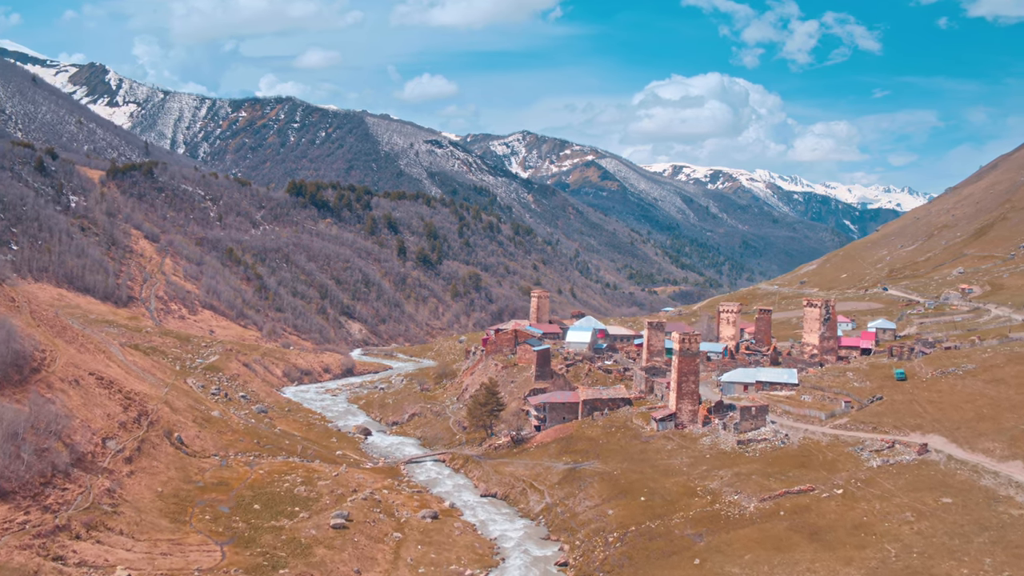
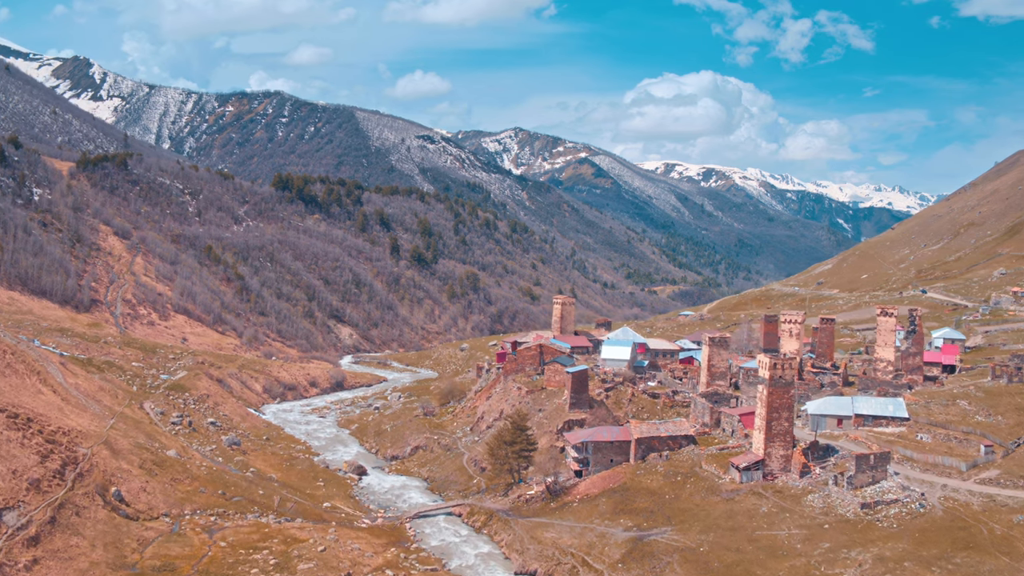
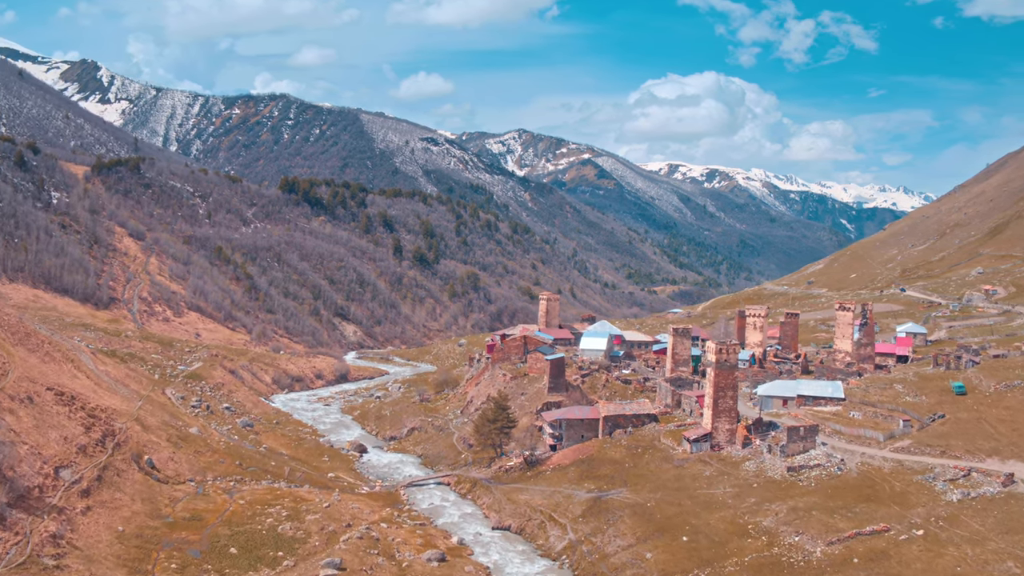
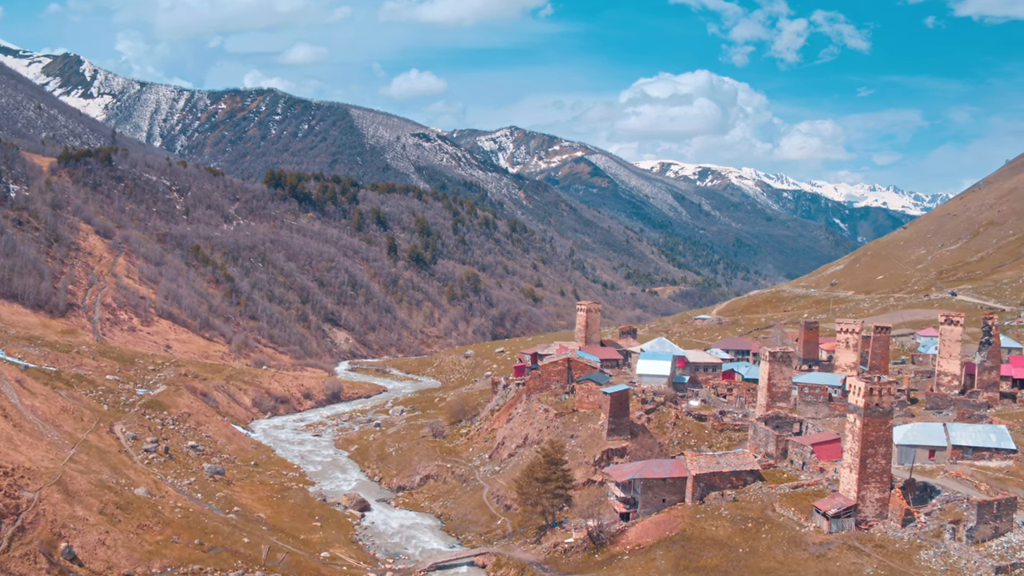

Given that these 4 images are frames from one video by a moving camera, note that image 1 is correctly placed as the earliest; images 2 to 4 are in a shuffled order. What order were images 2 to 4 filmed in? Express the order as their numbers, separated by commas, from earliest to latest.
3, 2, 4
